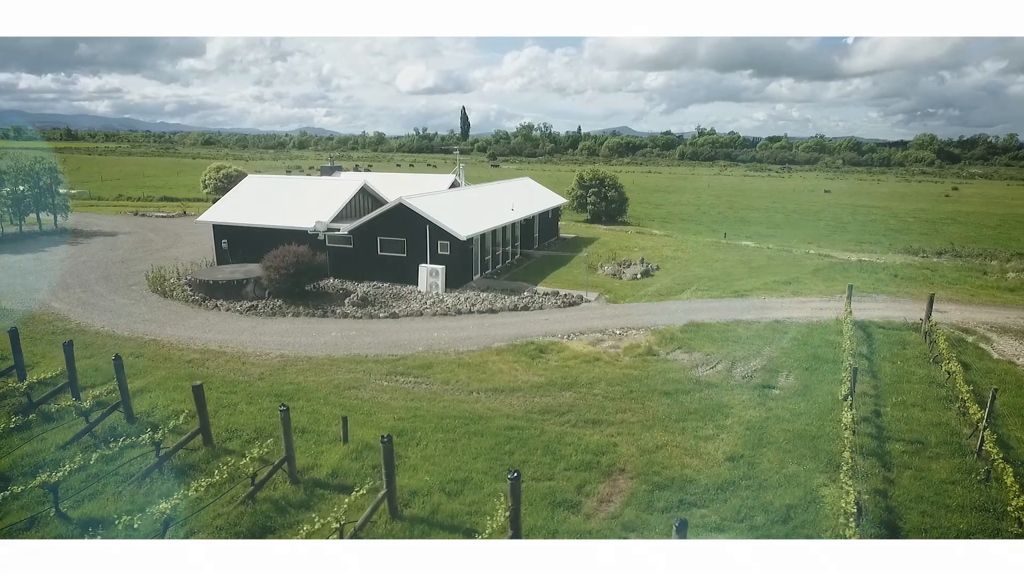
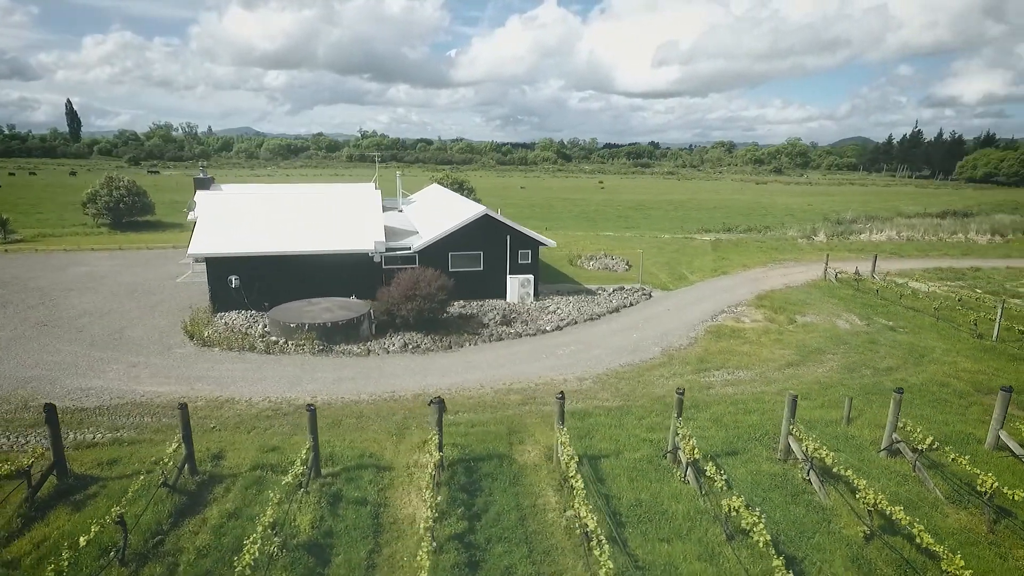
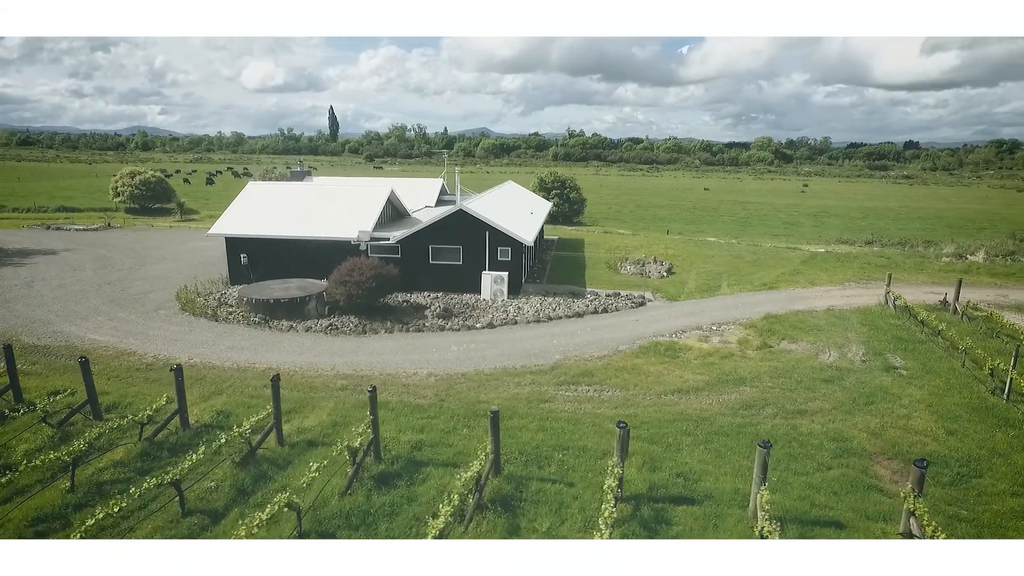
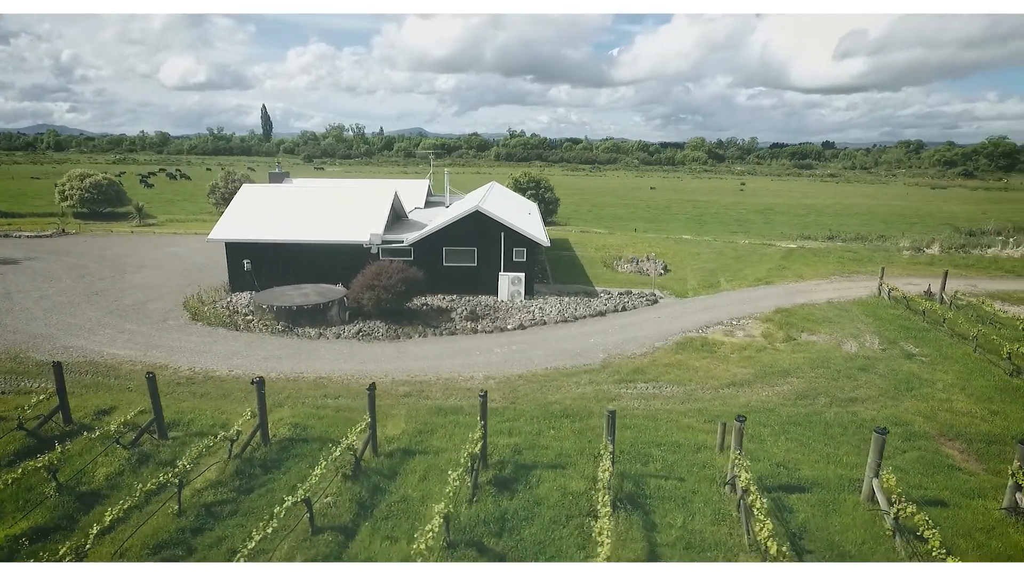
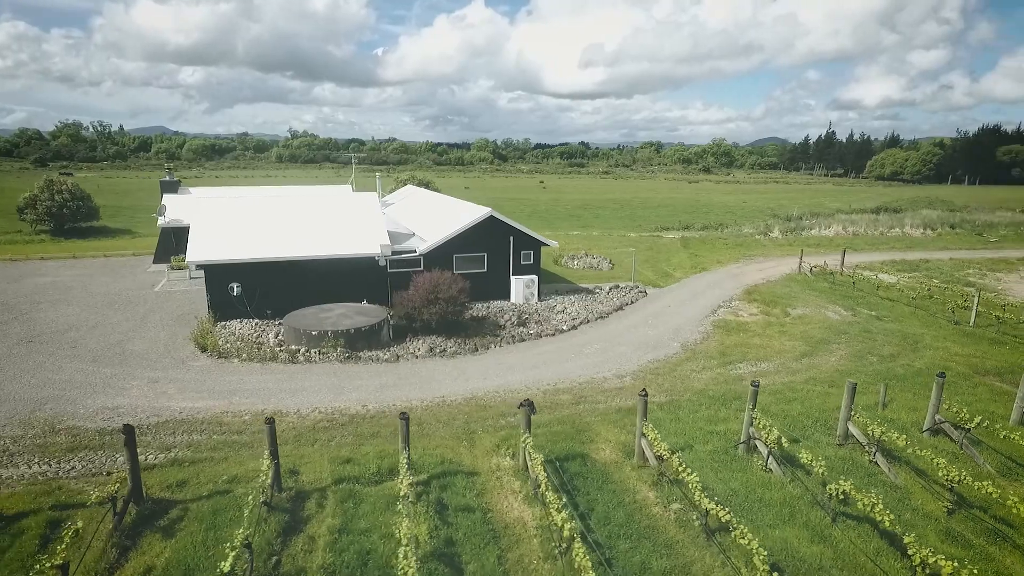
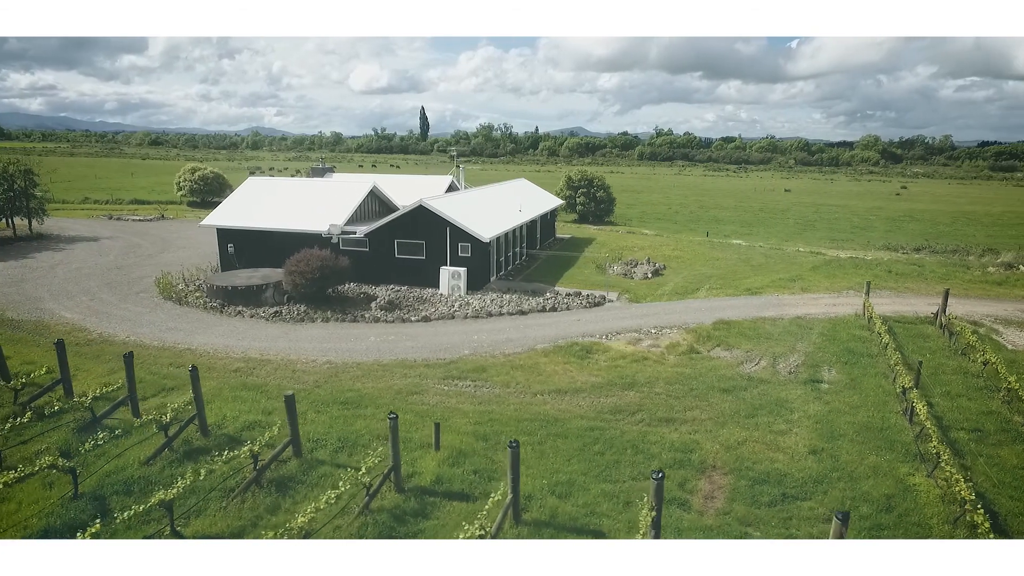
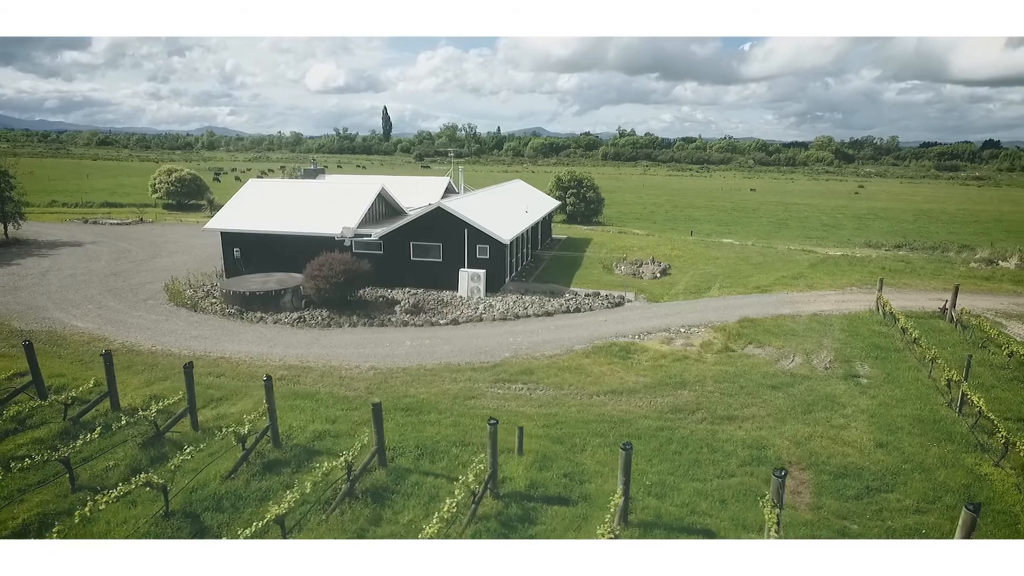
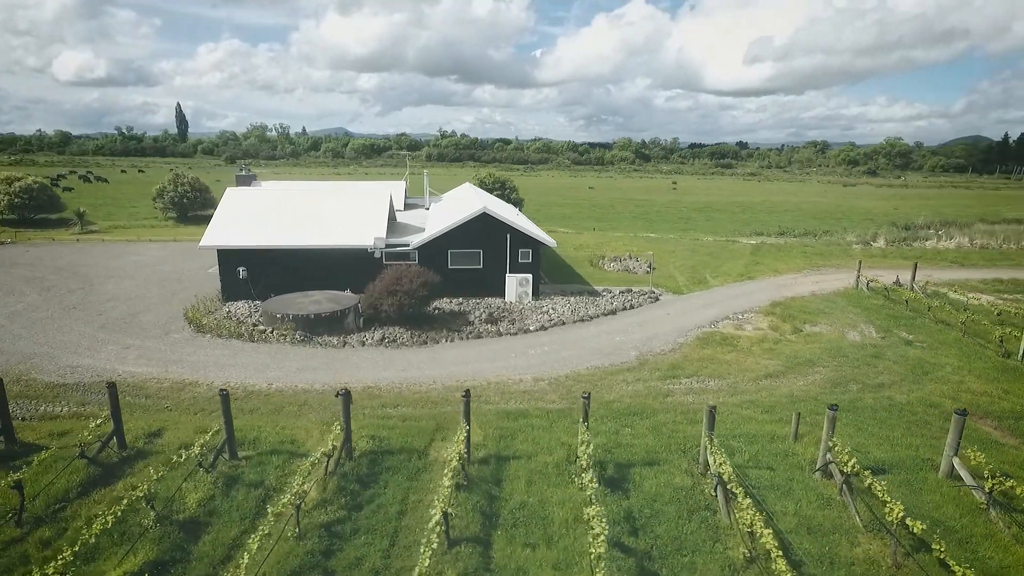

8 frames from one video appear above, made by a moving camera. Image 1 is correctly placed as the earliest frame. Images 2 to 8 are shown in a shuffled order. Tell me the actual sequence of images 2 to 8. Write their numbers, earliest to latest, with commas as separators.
6, 7, 3, 4, 8, 2, 5
